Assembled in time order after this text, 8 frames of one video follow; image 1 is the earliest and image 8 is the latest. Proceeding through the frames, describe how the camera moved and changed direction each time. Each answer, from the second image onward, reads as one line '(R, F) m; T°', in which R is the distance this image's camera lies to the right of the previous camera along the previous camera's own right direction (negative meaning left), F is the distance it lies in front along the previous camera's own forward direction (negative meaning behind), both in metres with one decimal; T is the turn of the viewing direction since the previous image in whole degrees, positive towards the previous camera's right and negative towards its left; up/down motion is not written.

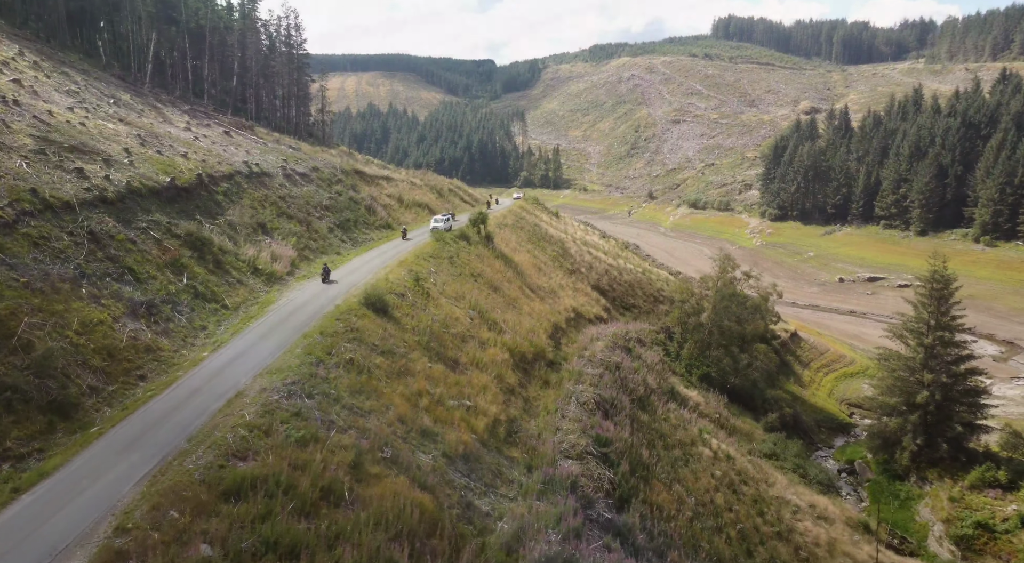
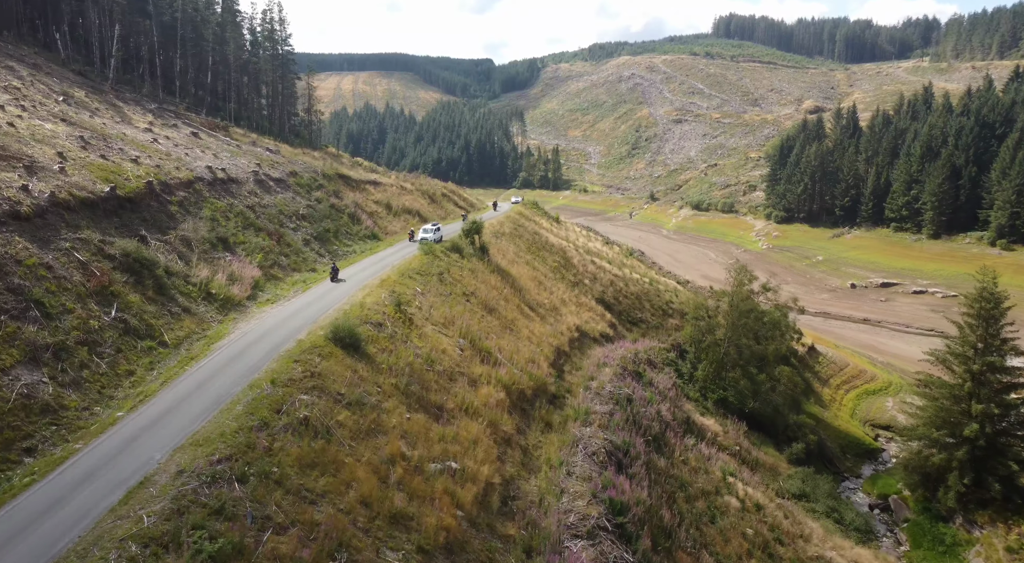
(+0.1, +4.1) m; 0°
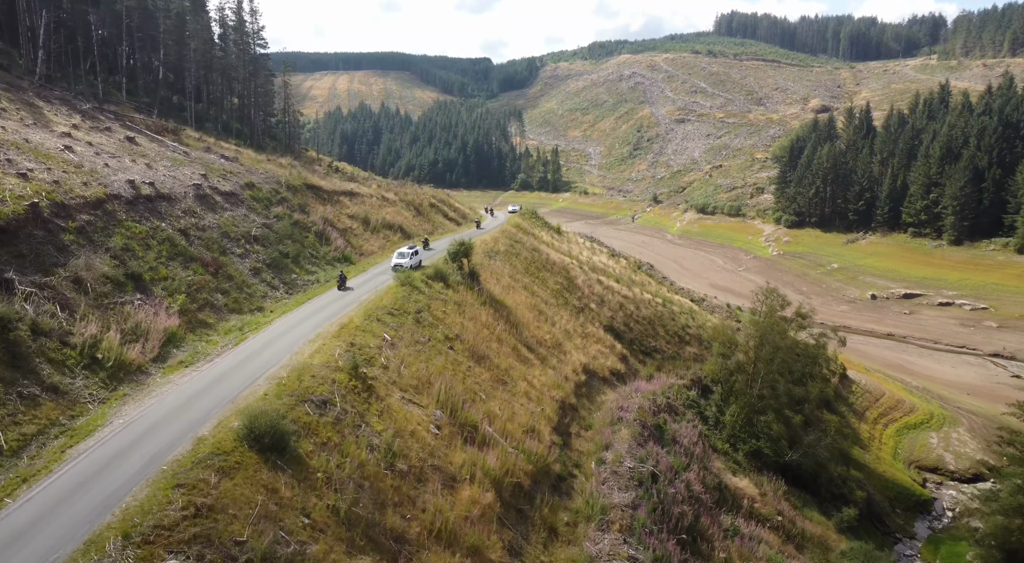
(+0.2, +6.3) m; 0°
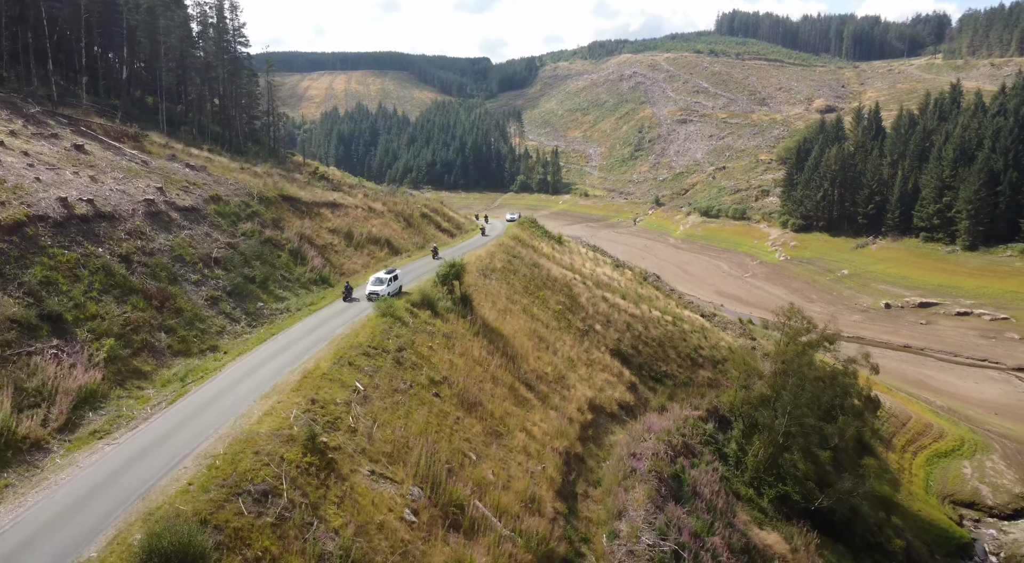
(+0.1, +3.8) m; 0°
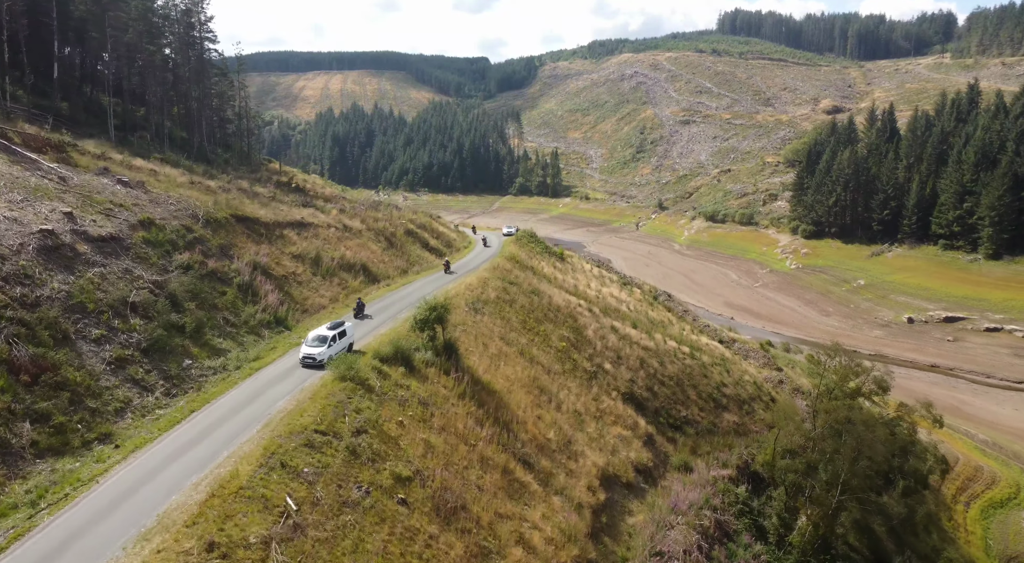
(+0.2, +5.6) m; 0°
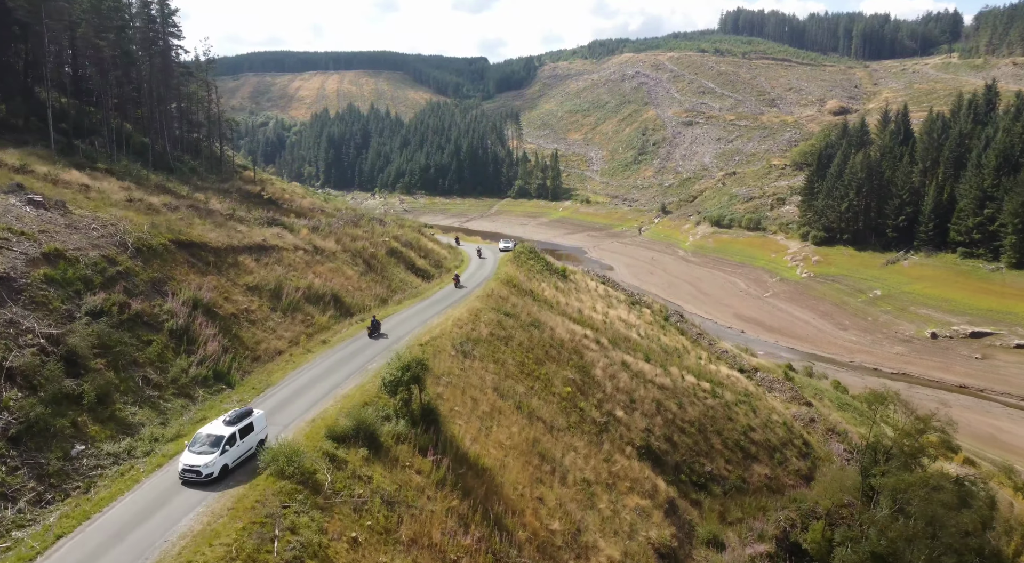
(+0.2, +5.1) m; 0°
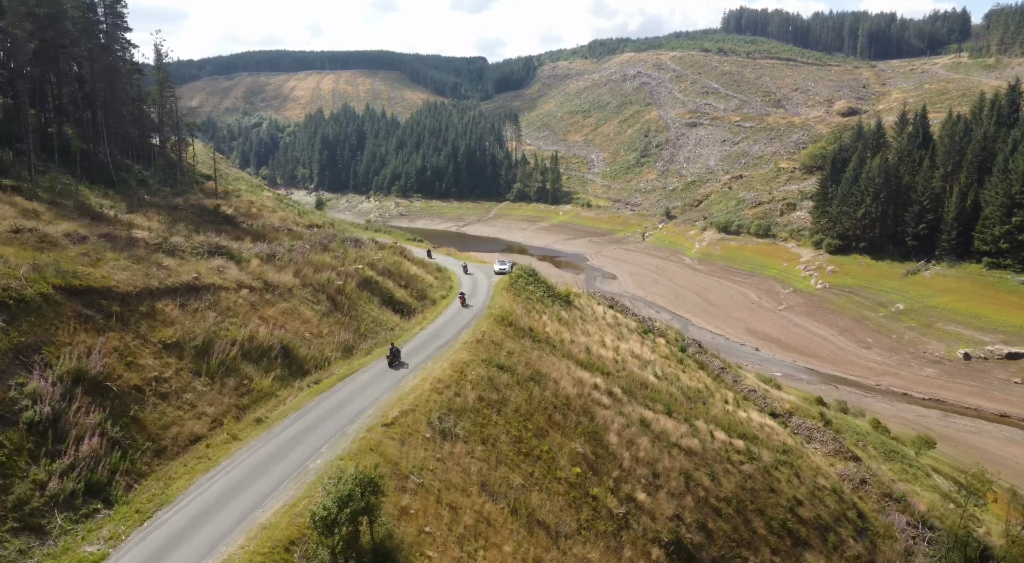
(+0.2, +6.2) m; 0°
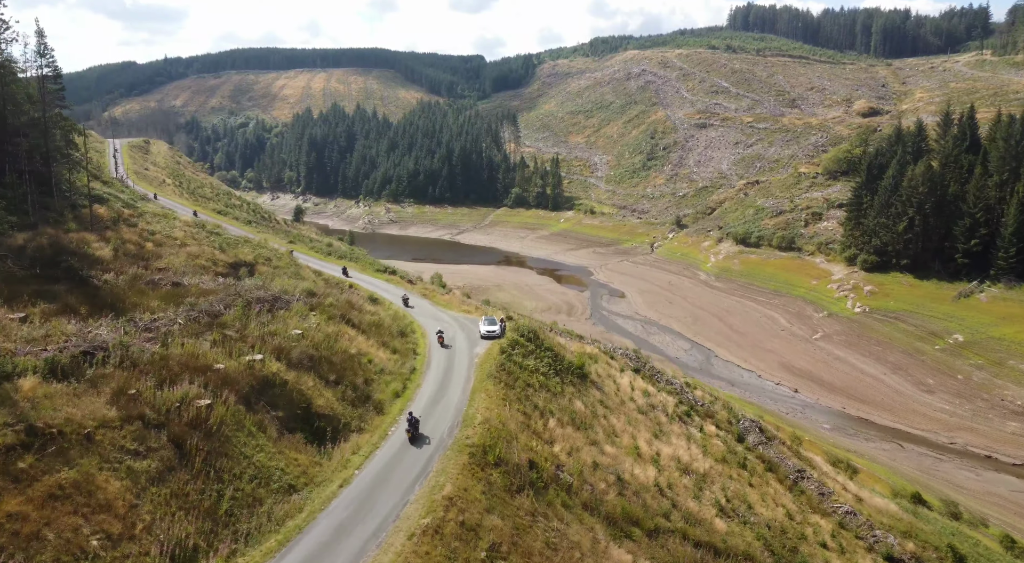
(+0.3, +12.8) m; 0°
